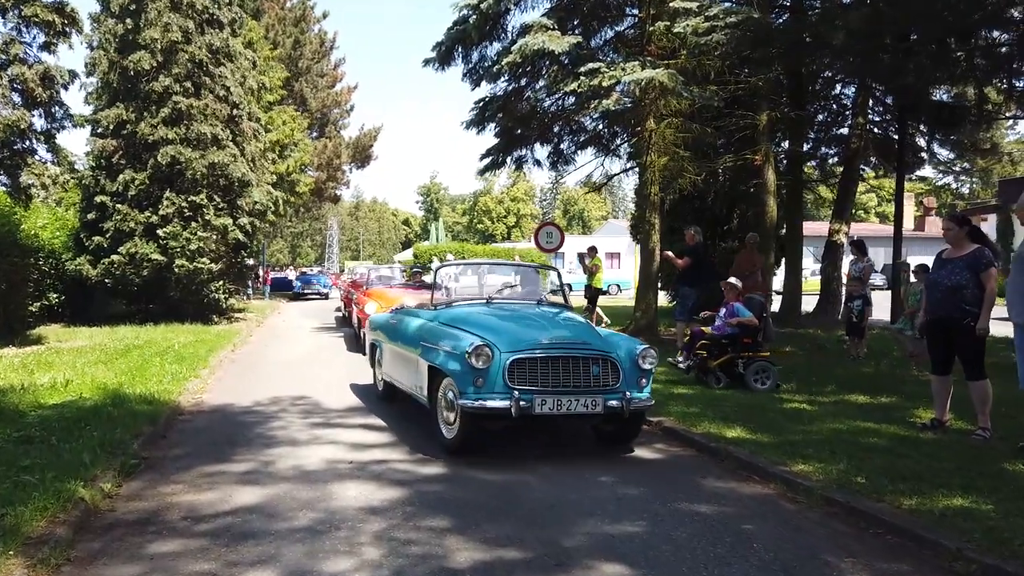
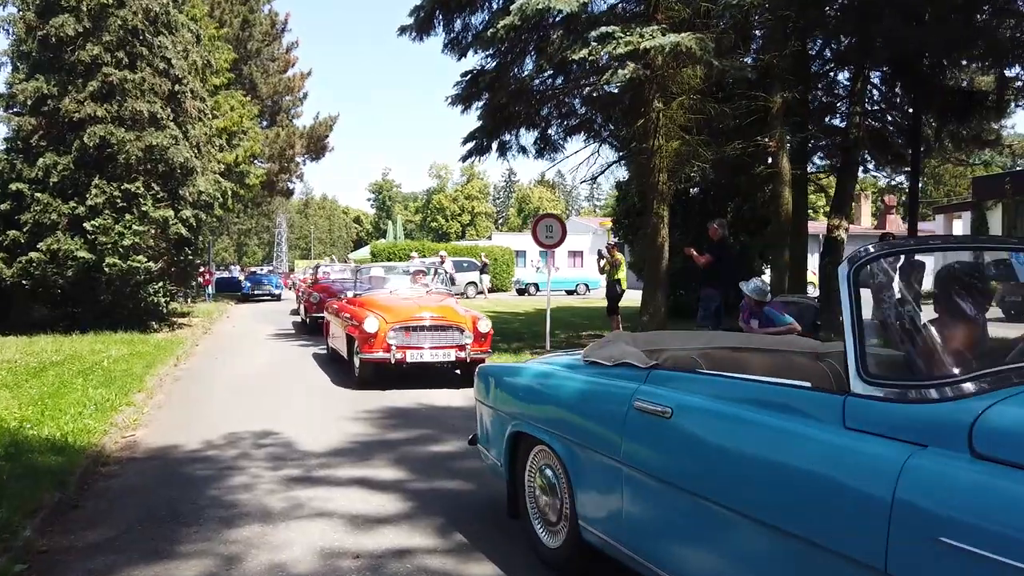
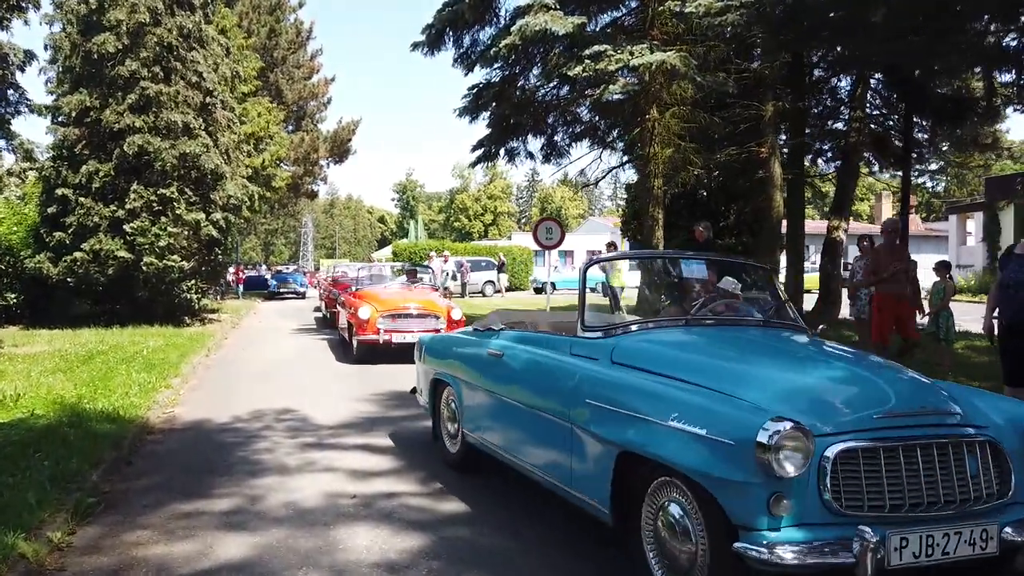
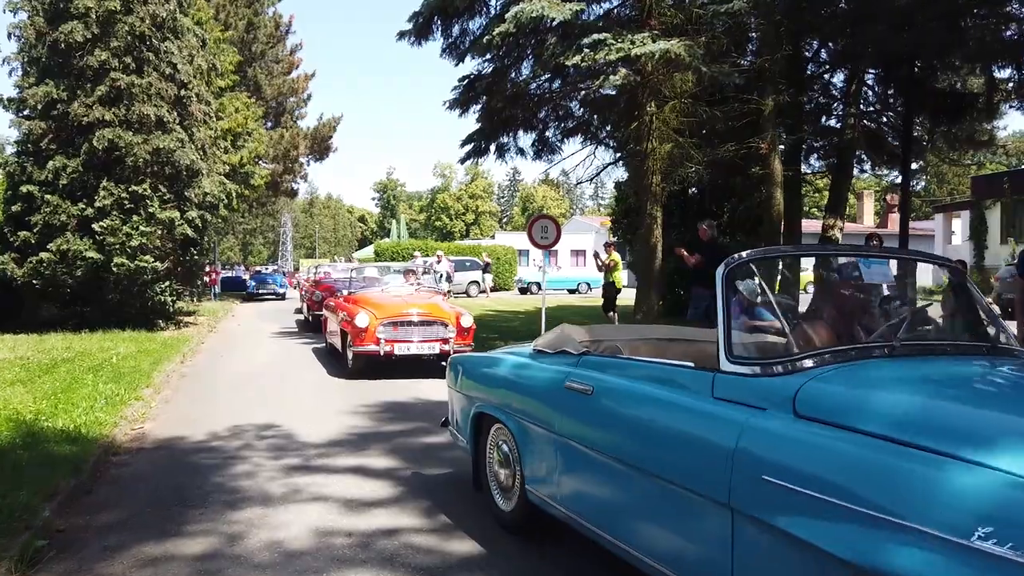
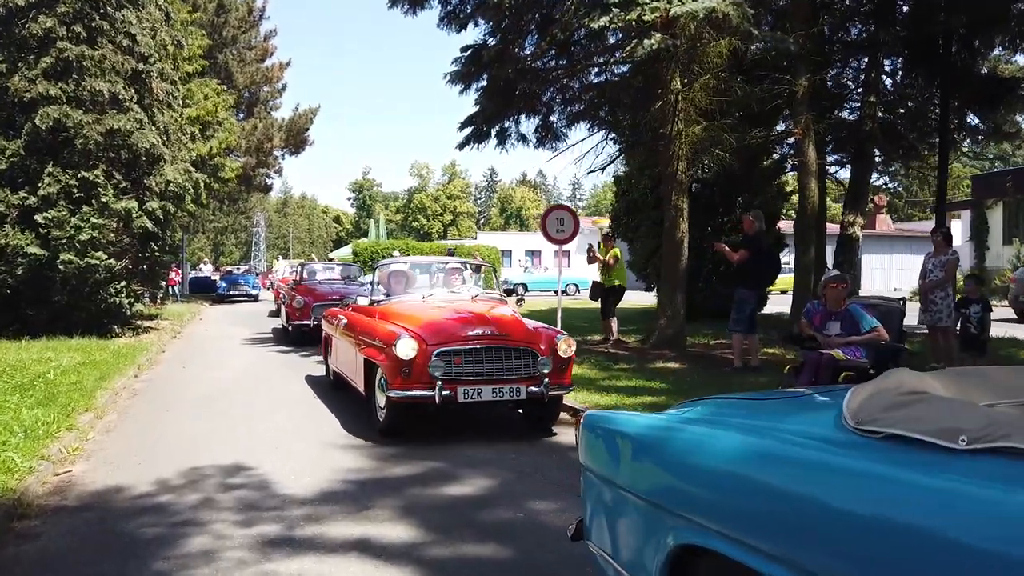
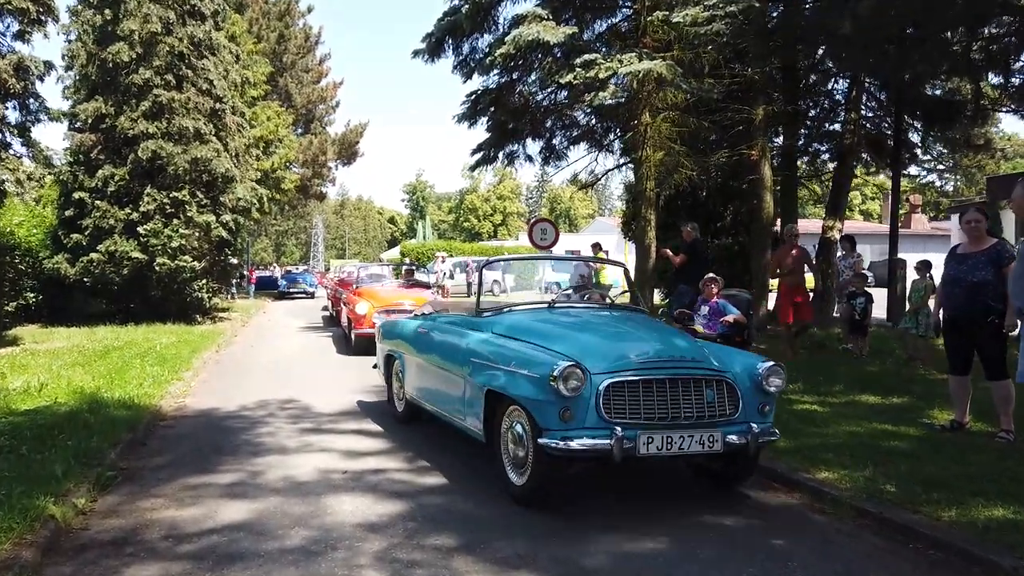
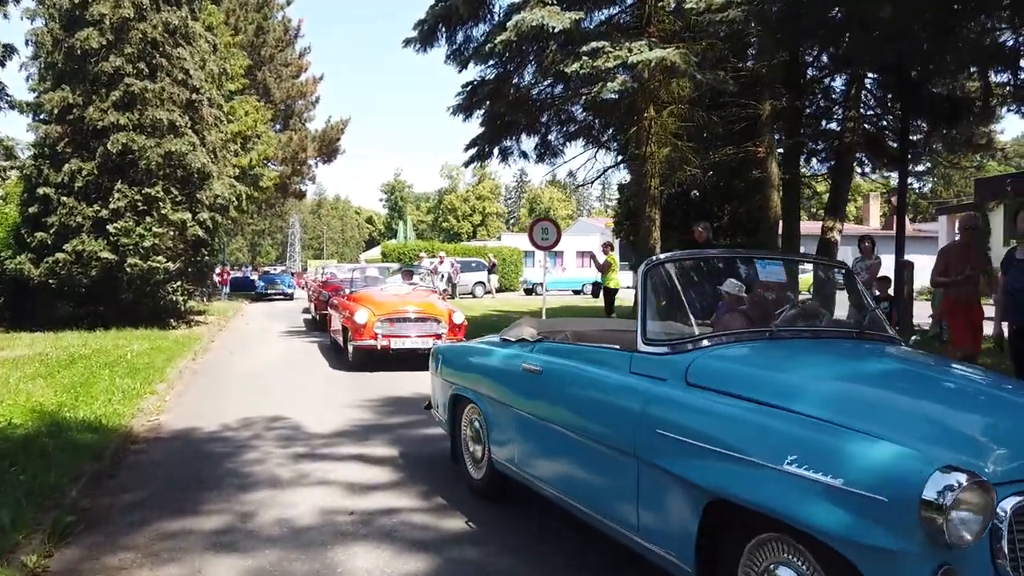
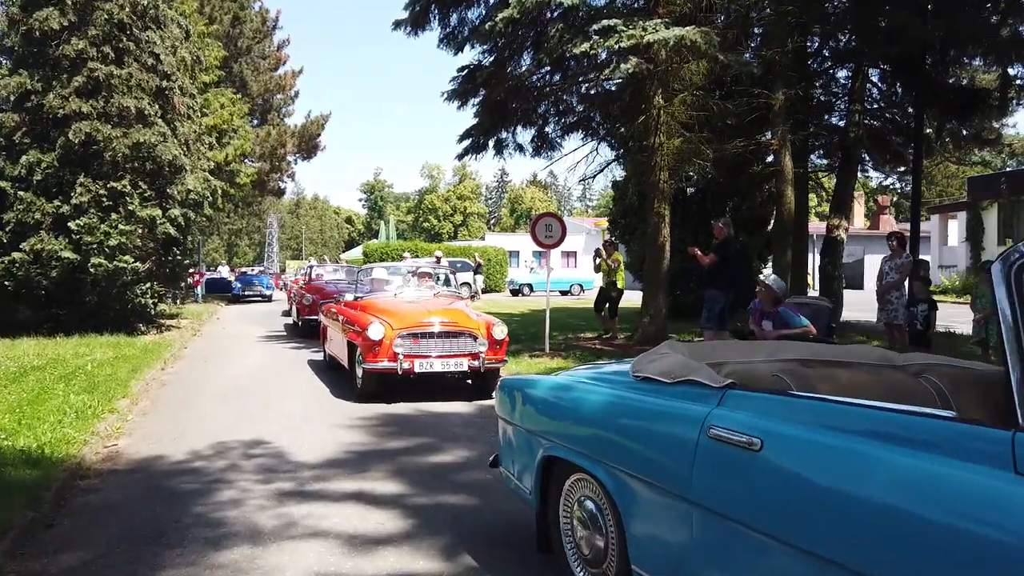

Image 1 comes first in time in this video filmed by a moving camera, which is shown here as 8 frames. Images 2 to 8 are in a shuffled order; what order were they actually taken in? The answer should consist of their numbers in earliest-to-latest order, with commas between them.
6, 3, 7, 4, 2, 8, 5
